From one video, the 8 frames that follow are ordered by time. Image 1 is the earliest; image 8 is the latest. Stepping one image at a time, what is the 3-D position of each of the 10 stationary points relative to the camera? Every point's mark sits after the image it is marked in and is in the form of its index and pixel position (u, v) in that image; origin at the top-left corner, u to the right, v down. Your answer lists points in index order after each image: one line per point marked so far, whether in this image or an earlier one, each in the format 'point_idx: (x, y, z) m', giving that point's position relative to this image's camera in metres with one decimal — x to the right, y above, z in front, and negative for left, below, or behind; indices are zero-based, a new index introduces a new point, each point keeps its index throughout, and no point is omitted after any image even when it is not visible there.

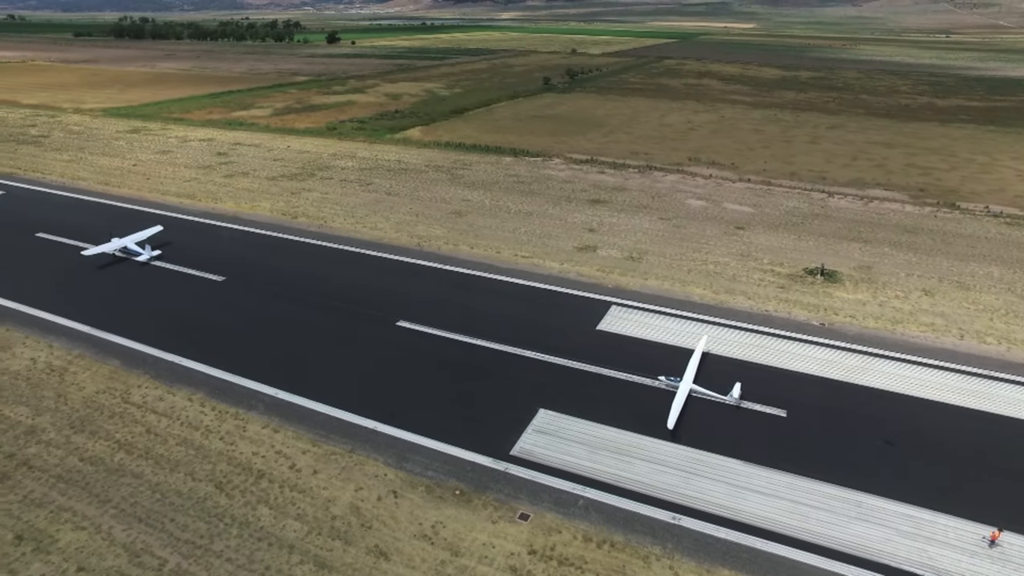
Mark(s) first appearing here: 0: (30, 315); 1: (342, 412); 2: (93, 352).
0: (-13.8, -0.9, +19.3) m
1: (-3.8, -2.8, +15.2) m
2: (-10.8, -1.7, +17.4) m
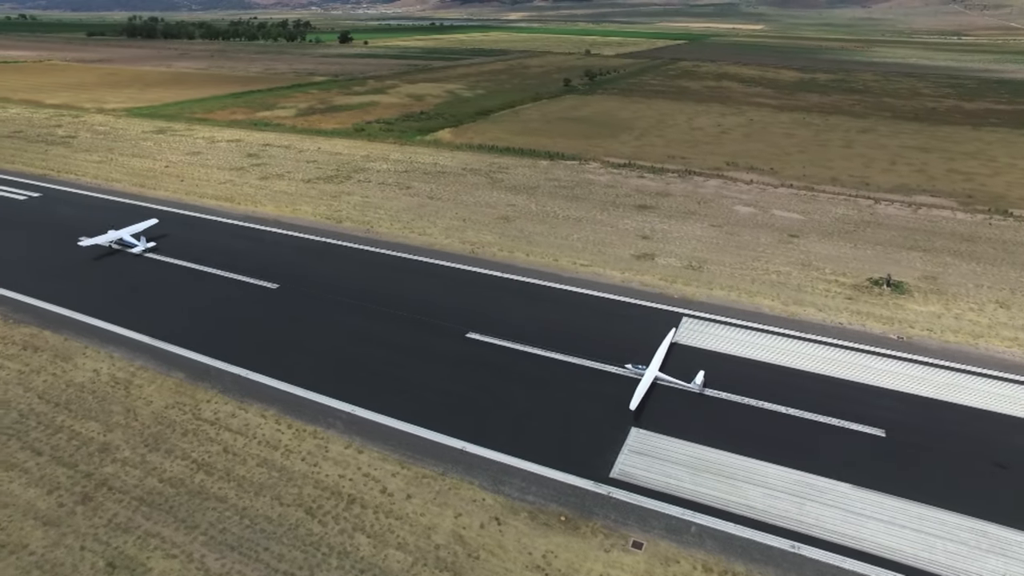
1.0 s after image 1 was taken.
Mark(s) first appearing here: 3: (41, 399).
0: (-11.9, -1.1, +18.7) m
1: (-1.9, -3.0, +14.6) m
2: (-8.8, -1.9, +16.8) m
3: (-10.8, -2.6, +15.3) m
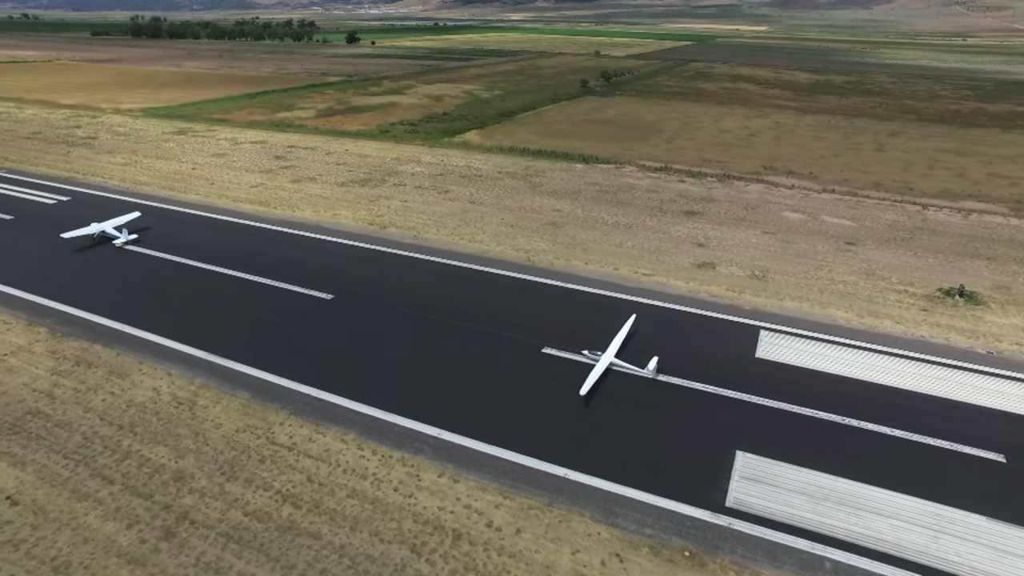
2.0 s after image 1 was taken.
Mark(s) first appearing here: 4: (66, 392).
0: (-9.9, -1.4, +17.8) m
1: (+0.1, -3.4, +13.7) m
2: (-6.9, -2.2, +15.9) m
3: (-8.8, -2.9, +14.4) m
4: (-10.3, -2.4, +15.5) m
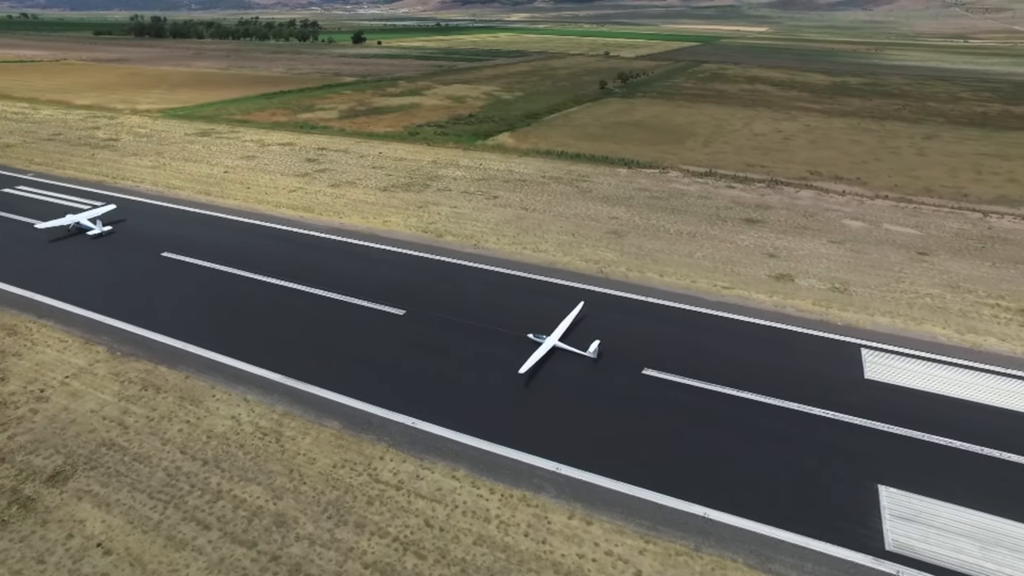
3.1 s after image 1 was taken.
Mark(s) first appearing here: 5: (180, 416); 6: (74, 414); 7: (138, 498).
0: (-7.6, -1.8, +16.6) m
1: (+2.4, -3.8, +12.5) m
2: (-4.5, -2.6, +14.7) m
3: (-6.4, -3.3, +13.2) m
4: (-8.0, -2.8, +14.3) m
5: (-7.1, -2.8, +14.4) m
6: (-9.6, -2.7, +14.6) m
7: (-6.8, -3.8, +12.1) m
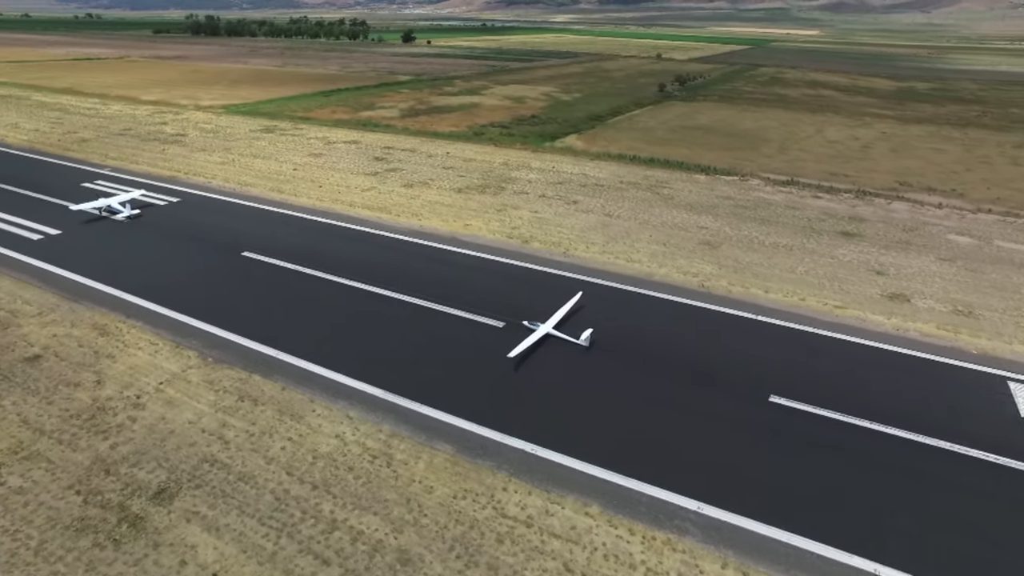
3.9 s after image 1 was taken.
0: (-5.0, -1.9, +15.7) m
1: (+4.8, -4.2, +11.2) m
2: (-2.0, -2.8, +13.7) m
3: (-4.0, -3.5, +12.3) m
4: (-5.5, -2.9, +13.5) m
5: (-4.6, -2.9, +13.5) m
6: (-7.1, -2.8, +13.8) m
7: (-4.4, -3.9, +11.2) m
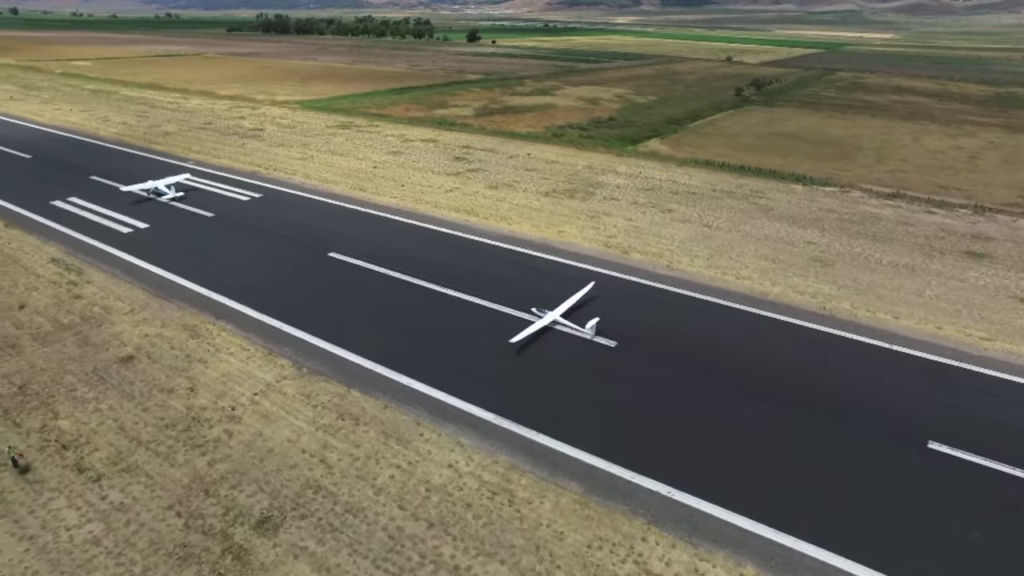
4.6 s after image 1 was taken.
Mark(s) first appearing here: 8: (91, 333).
0: (-2.4, -2.2, +14.6) m
1: (+6.9, -4.8, +9.4) m
2: (+0.3, -3.2, +12.3) m
3: (-1.8, -3.7, +11.1) m
4: (-3.1, -3.1, +12.4) m
5: (-2.3, -3.1, +12.4) m
6: (-4.6, -2.9, +12.9) m
7: (-2.3, -4.2, +10.1) m
8: (-10.6, -1.1, +16.9) m
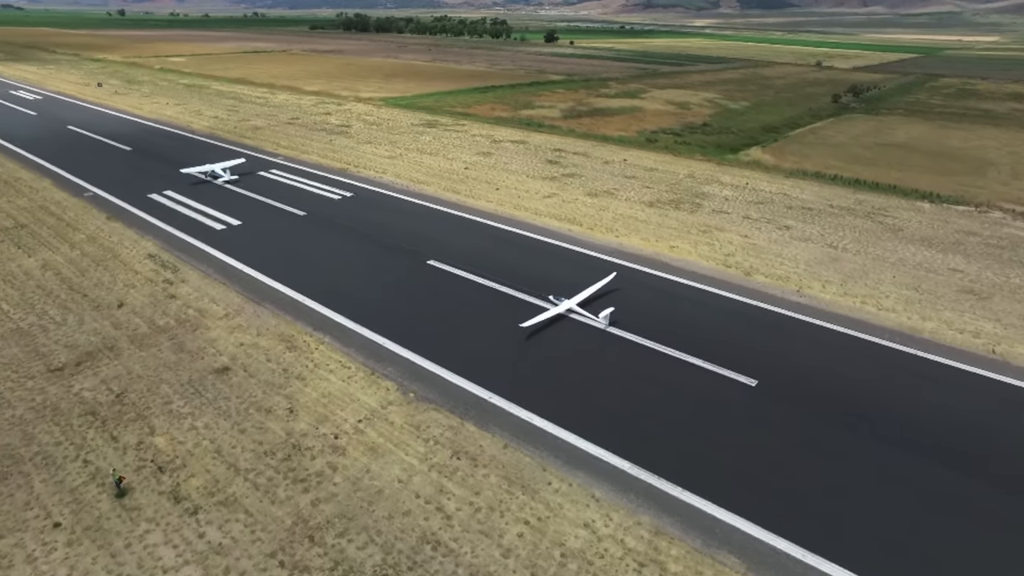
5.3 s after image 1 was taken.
0: (+0.2, -2.6, +12.9) m
1: (+8.8, -5.6, +6.9) m
2: (+2.6, -3.7, +10.4) m
3: (+0.4, -4.2, +9.4) m
4: (-0.8, -3.5, +10.8) m
5: (0.0, -3.6, +10.7) m
6: (-2.3, -3.3, +11.4) m
7: (-0.2, -4.6, +8.4) m
8: (-7.8, -1.2, +16.0) m
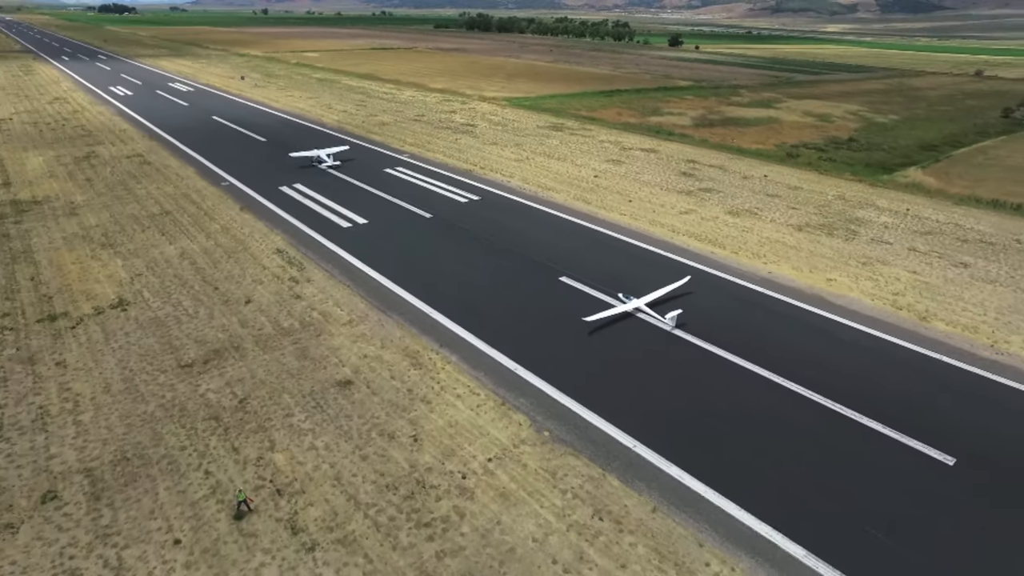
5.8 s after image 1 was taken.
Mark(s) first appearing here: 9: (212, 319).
0: (+2.7, -3.3, +11.2) m
1: (+10.1, -6.9, +4.0) m
2: (+4.7, -4.5, +8.4) m
3: (+2.3, -4.8, +7.7) m
4: (+1.3, -4.1, +9.2) m
5: (+2.1, -4.2, +9.0) m
6: (0.0, -3.7, +10.0) m
7: (+1.5, -5.2, +6.8) m
8: (-4.6, -1.3, +15.4) m
9: (-7.3, -0.8, +16.3) m
